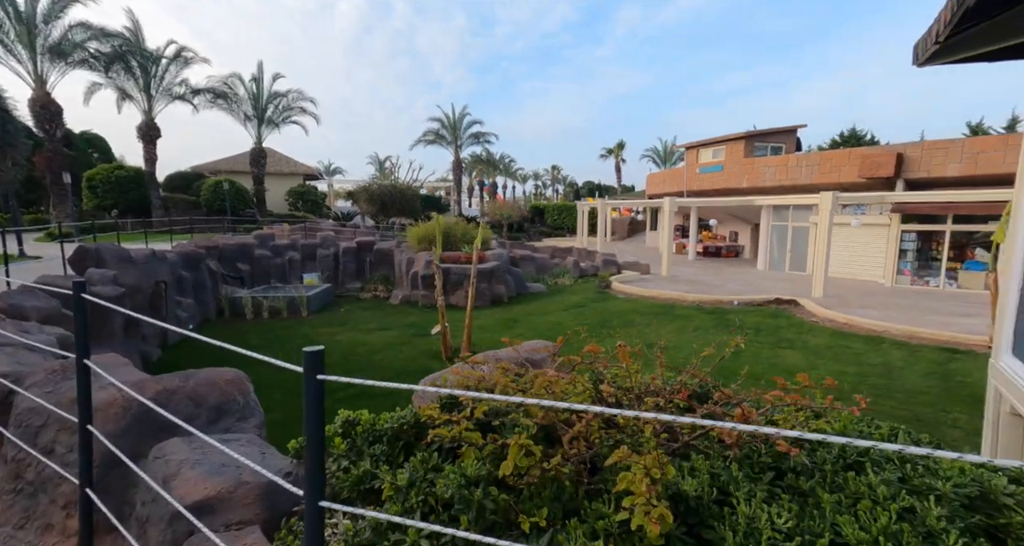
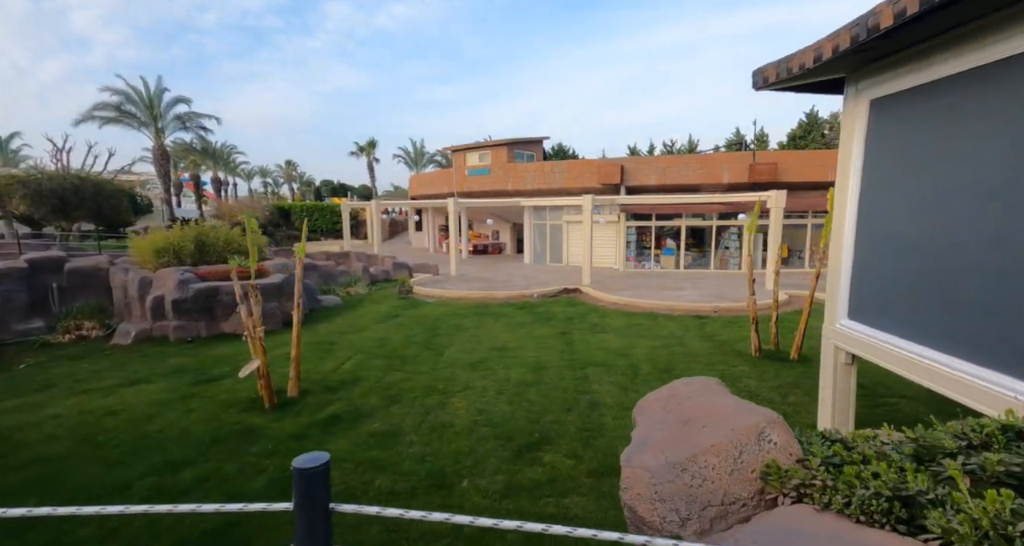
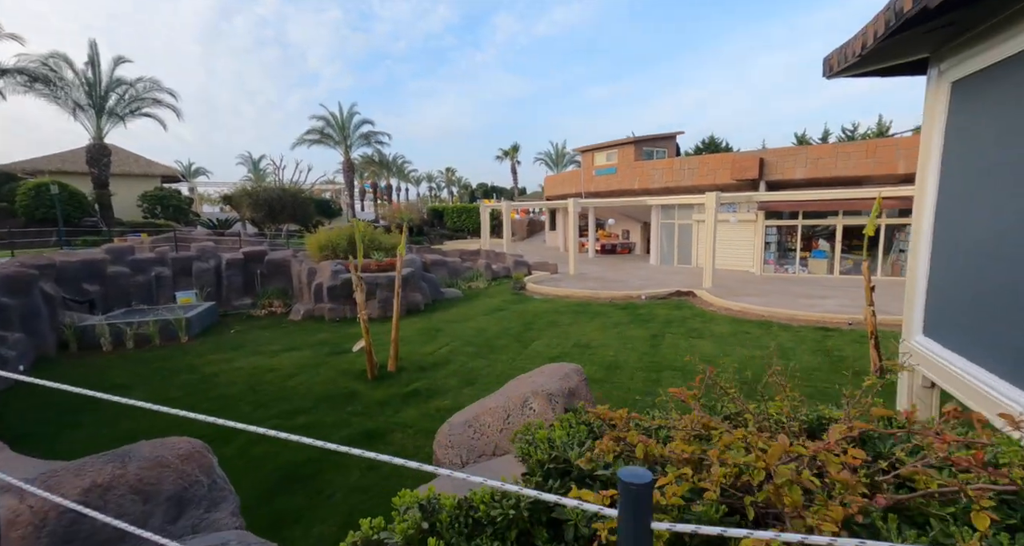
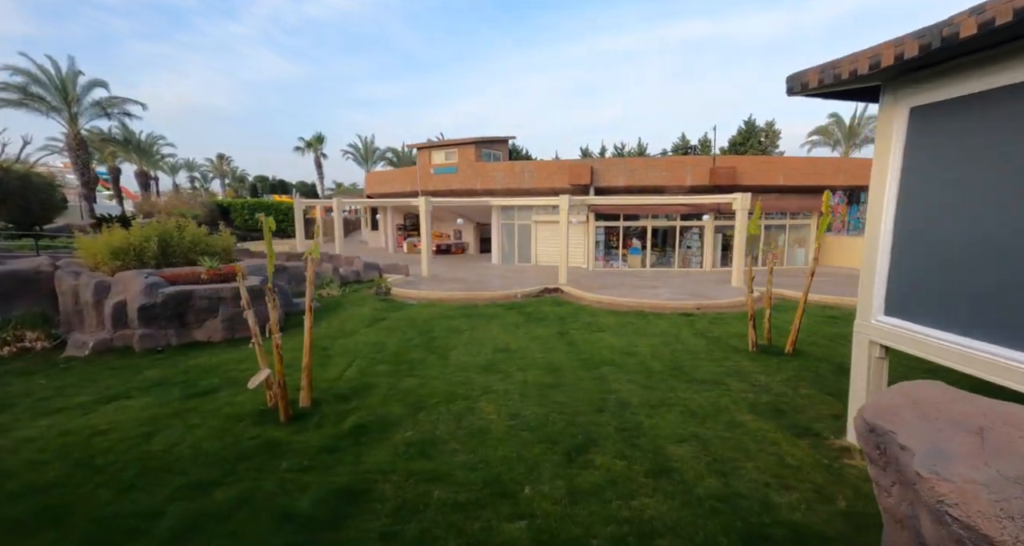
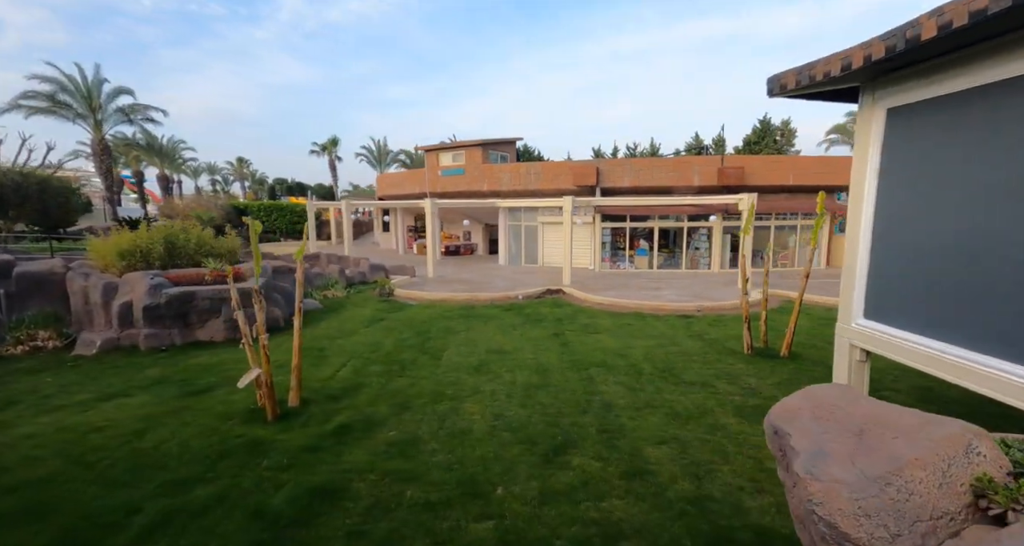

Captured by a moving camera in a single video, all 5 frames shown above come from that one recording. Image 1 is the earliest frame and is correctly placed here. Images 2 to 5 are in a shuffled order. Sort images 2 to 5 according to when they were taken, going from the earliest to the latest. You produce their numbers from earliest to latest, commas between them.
3, 2, 5, 4
